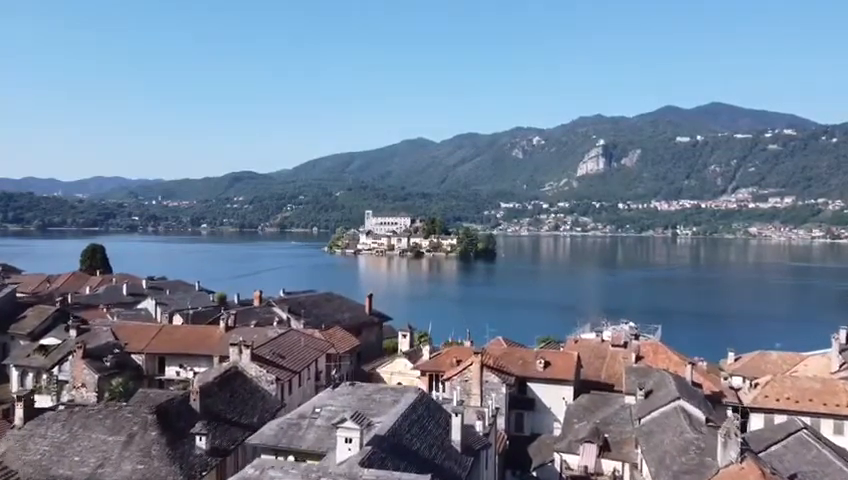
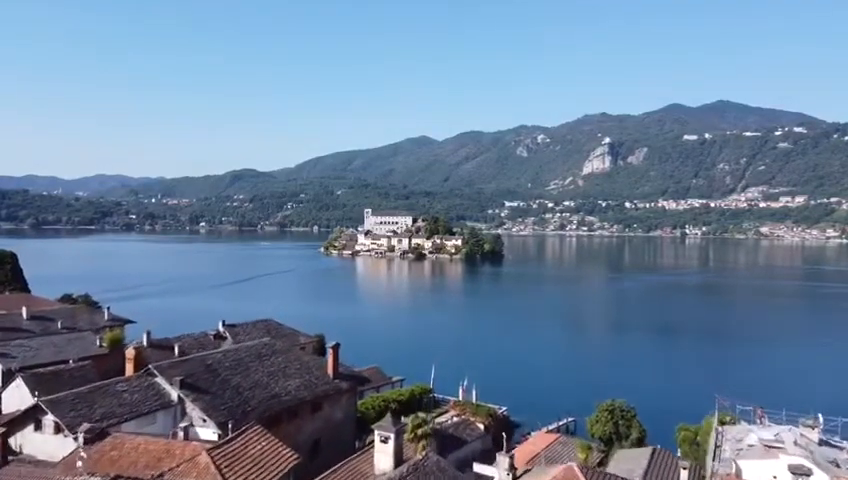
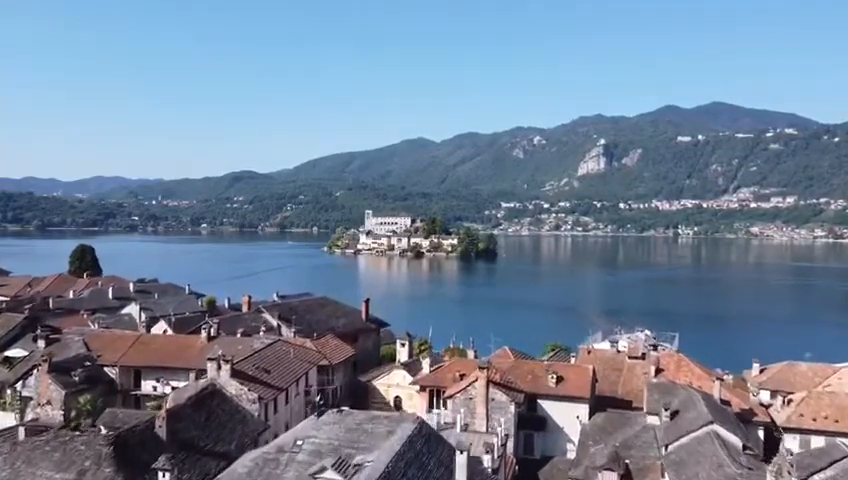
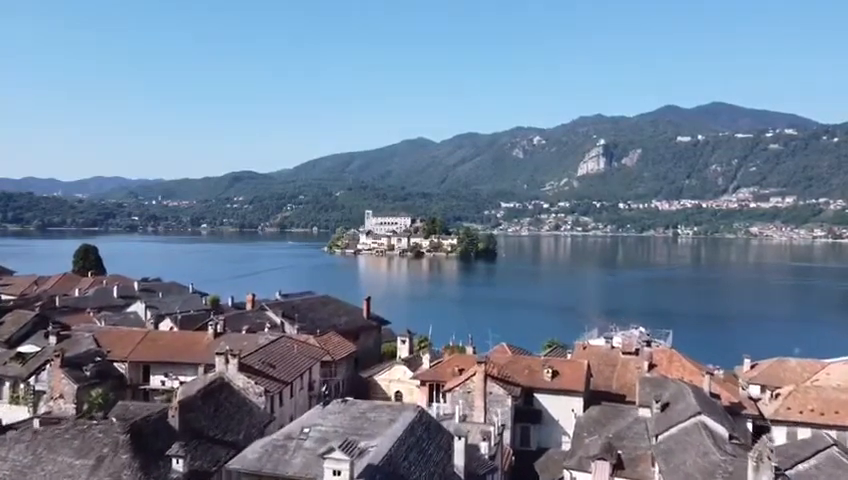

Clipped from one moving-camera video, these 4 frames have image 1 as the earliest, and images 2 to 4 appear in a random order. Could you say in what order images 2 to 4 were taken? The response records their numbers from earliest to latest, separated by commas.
4, 3, 2
